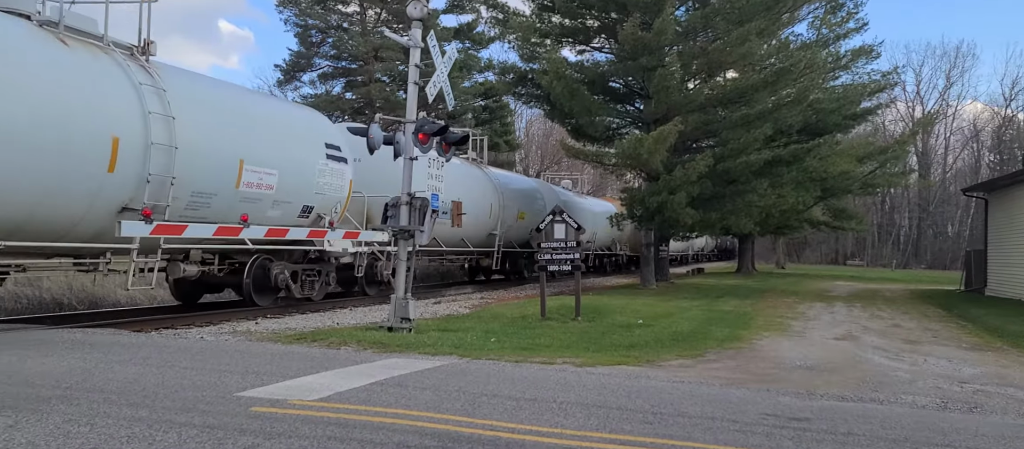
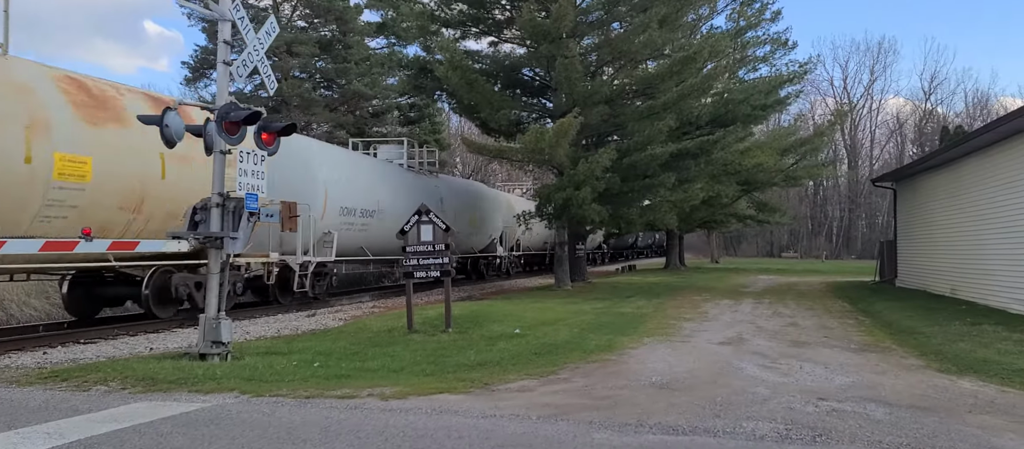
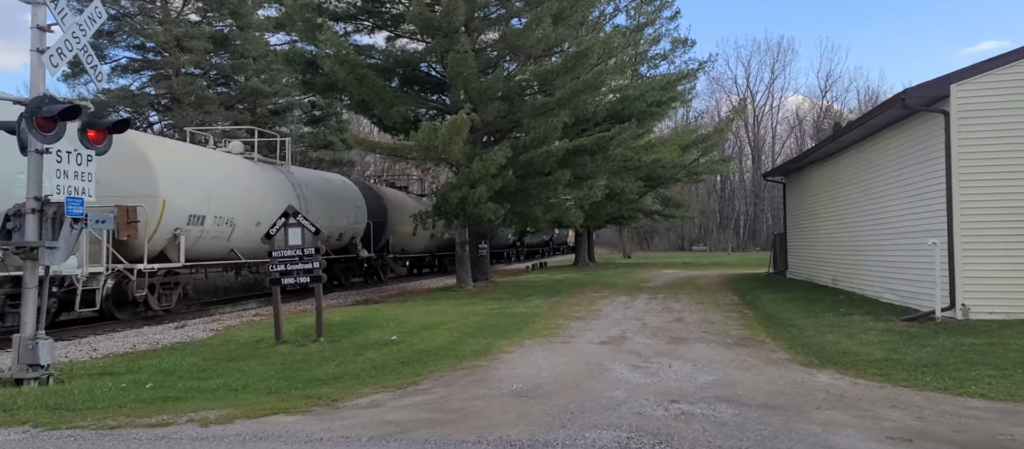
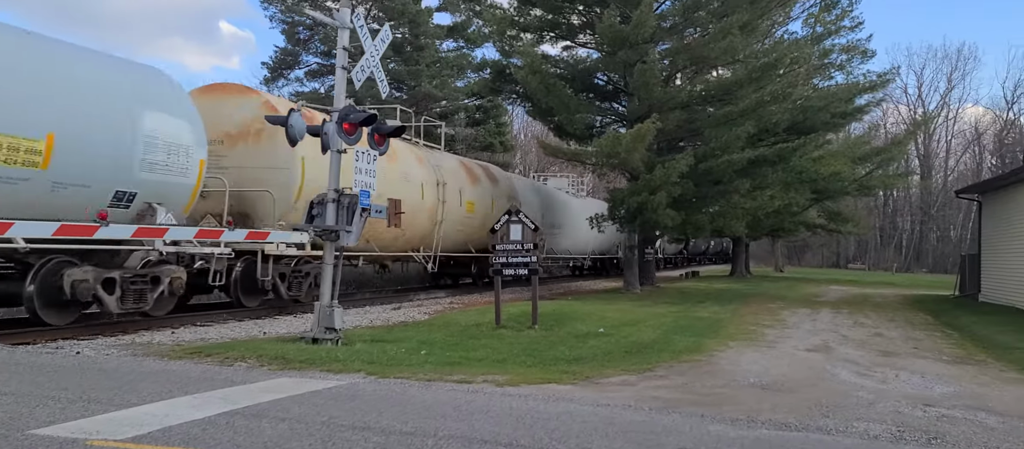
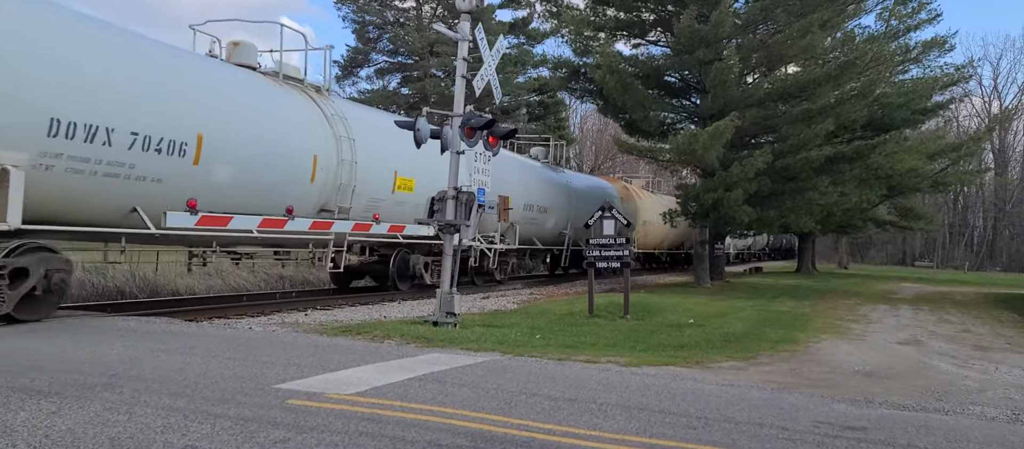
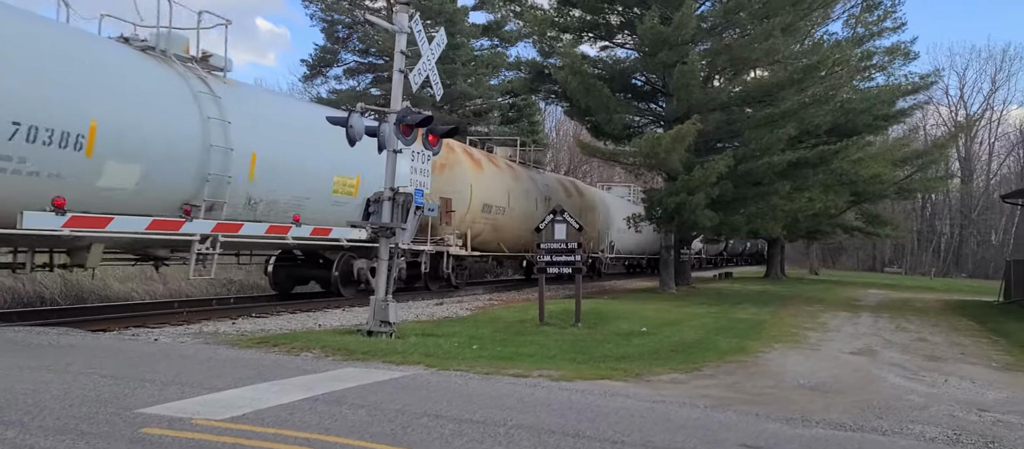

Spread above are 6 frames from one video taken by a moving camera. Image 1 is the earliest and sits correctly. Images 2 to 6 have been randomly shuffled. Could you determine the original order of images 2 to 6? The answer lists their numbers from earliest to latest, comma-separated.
5, 6, 4, 2, 3
